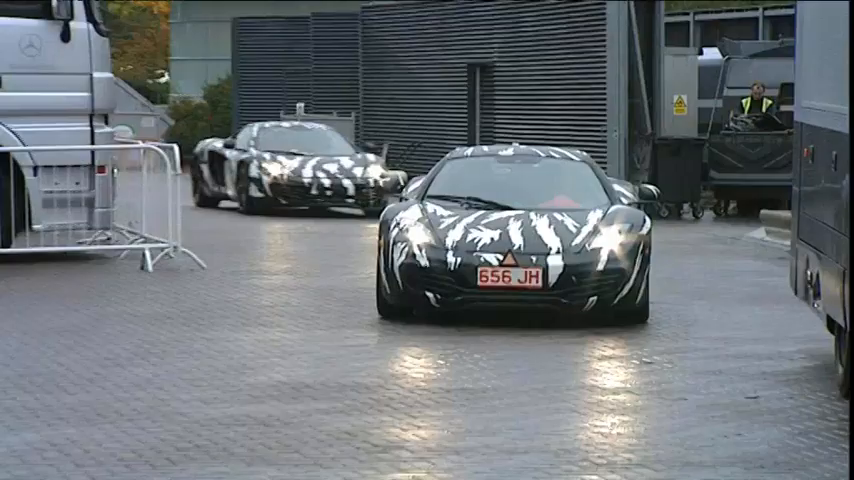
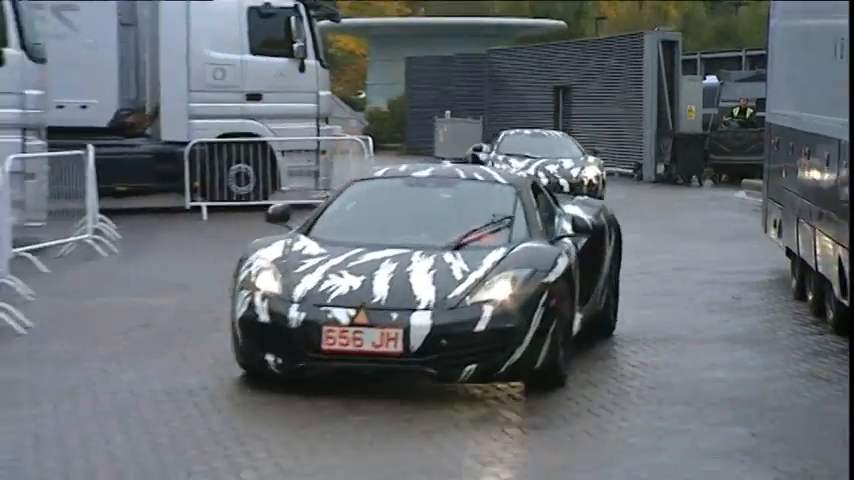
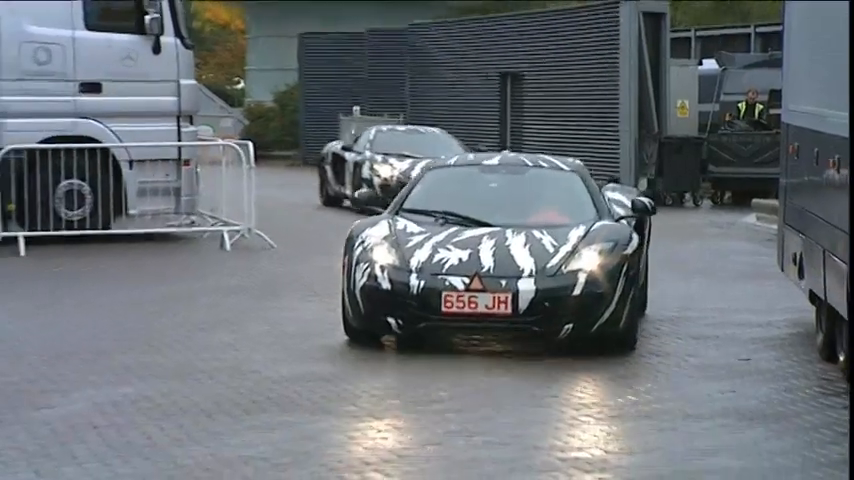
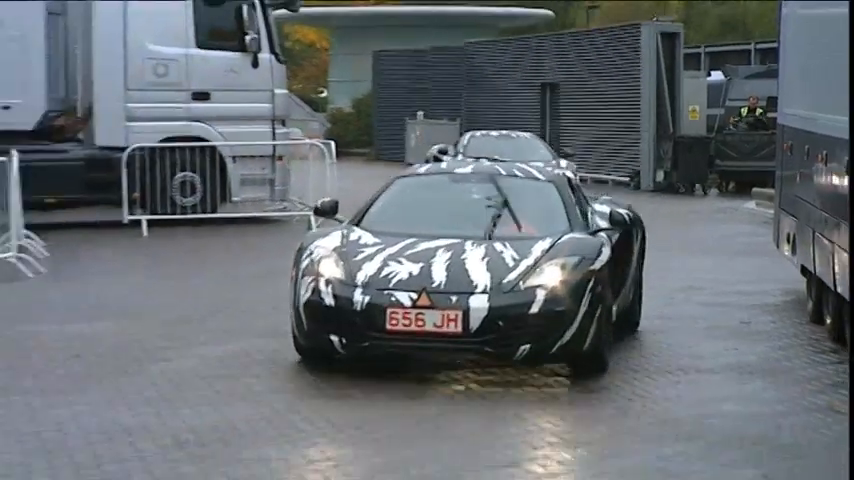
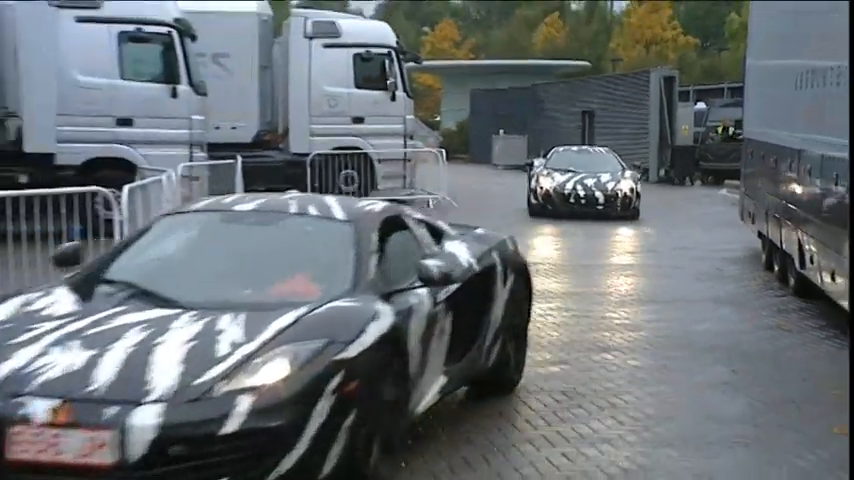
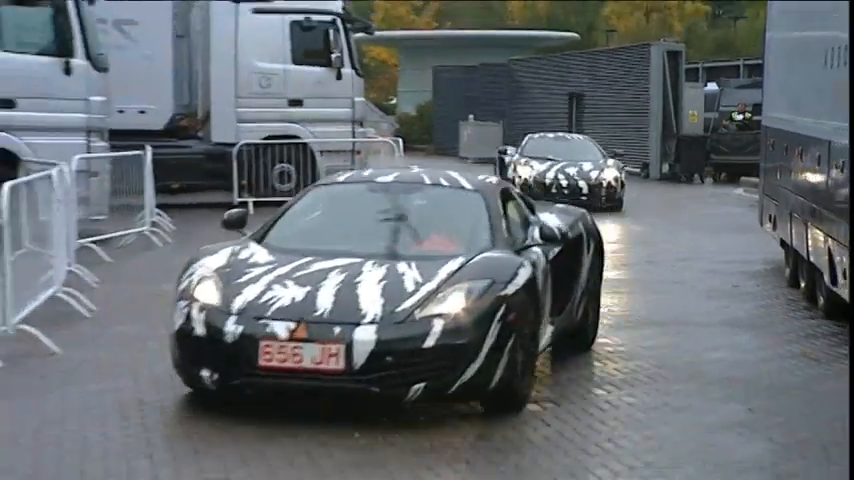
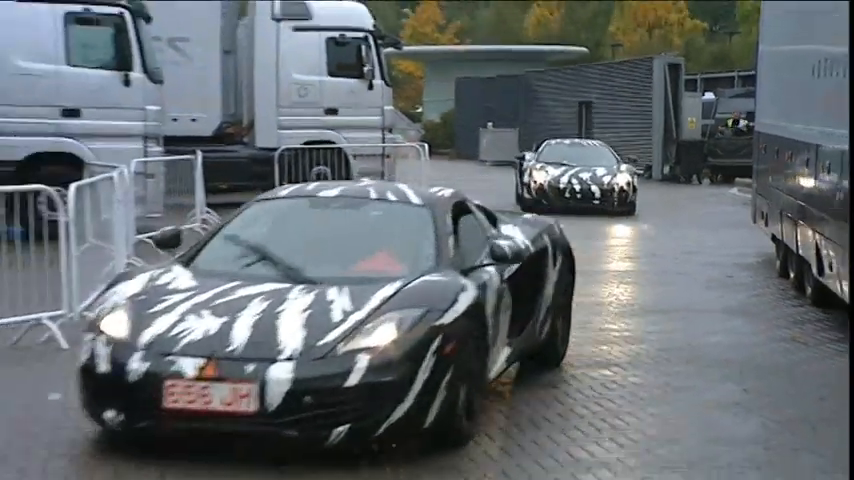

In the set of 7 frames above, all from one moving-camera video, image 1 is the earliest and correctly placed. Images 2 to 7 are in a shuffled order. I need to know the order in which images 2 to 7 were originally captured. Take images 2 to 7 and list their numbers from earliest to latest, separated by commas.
3, 4, 2, 6, 7, 5
